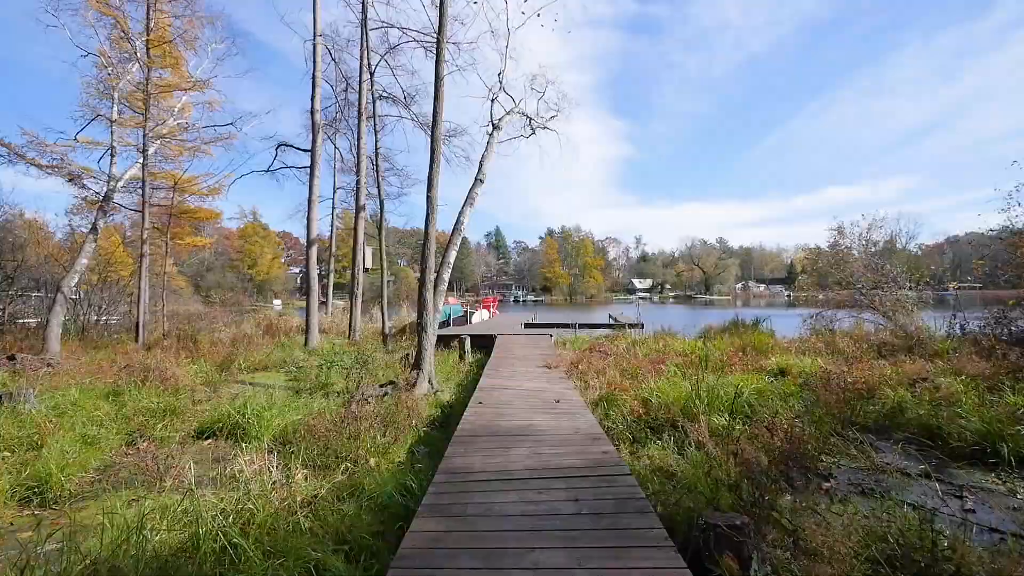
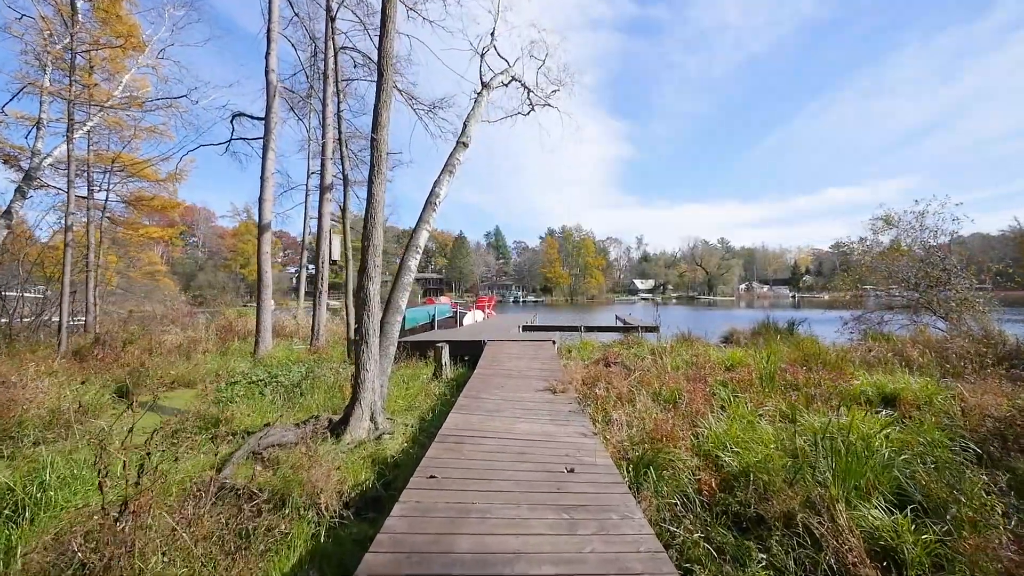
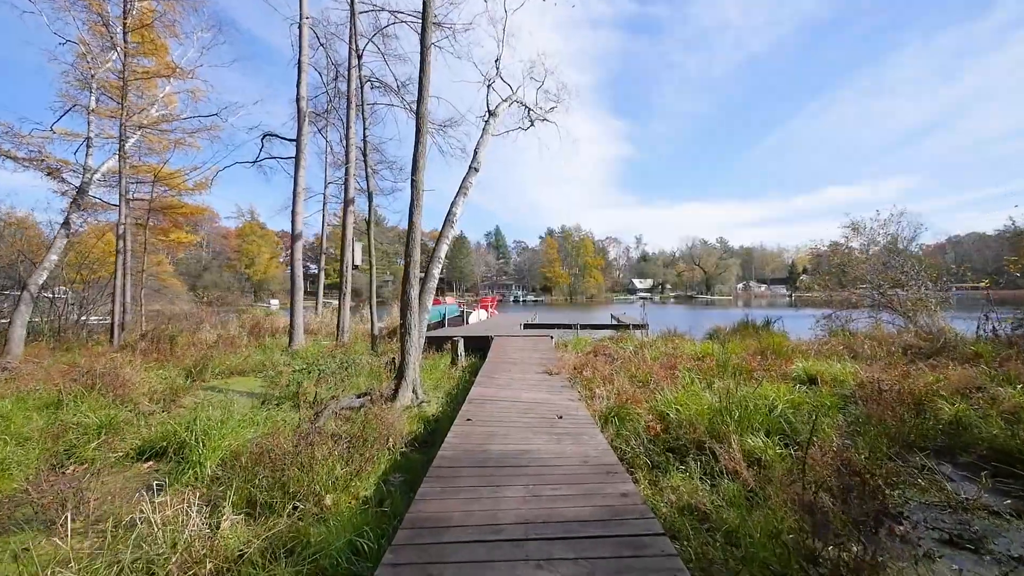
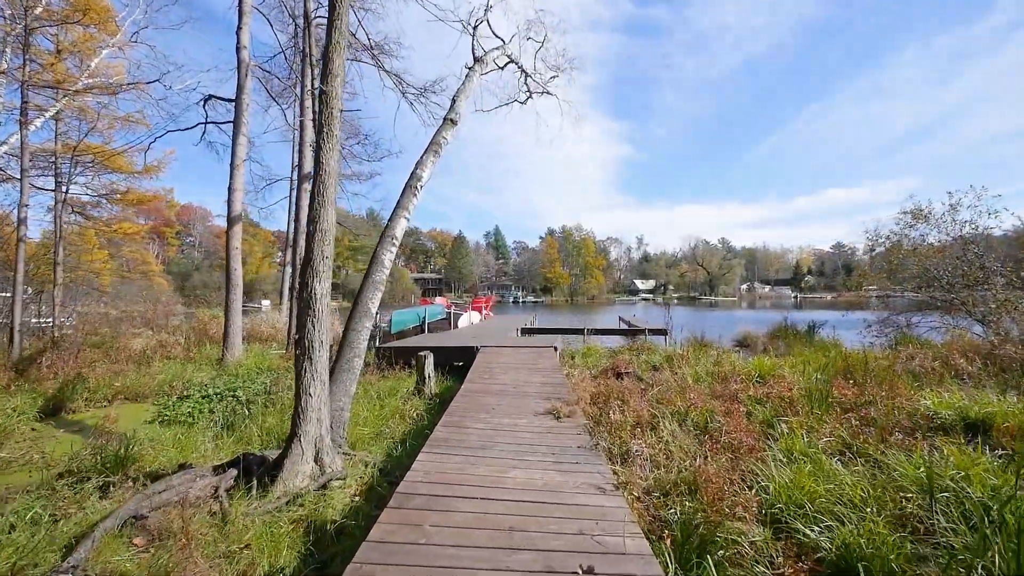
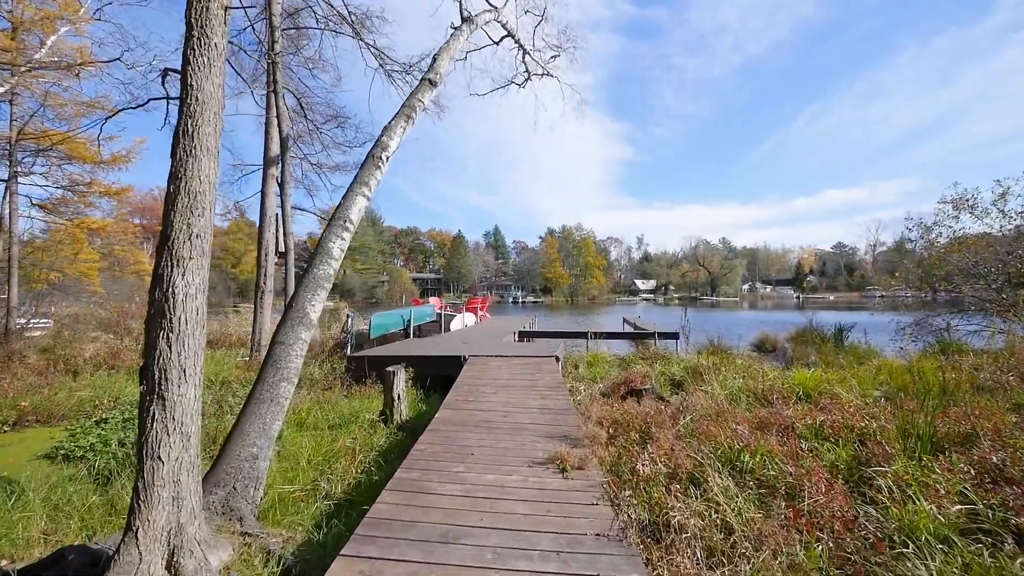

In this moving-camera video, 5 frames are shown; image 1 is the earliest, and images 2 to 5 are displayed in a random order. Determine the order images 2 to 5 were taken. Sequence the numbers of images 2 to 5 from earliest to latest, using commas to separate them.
3, 2, 4, 5
